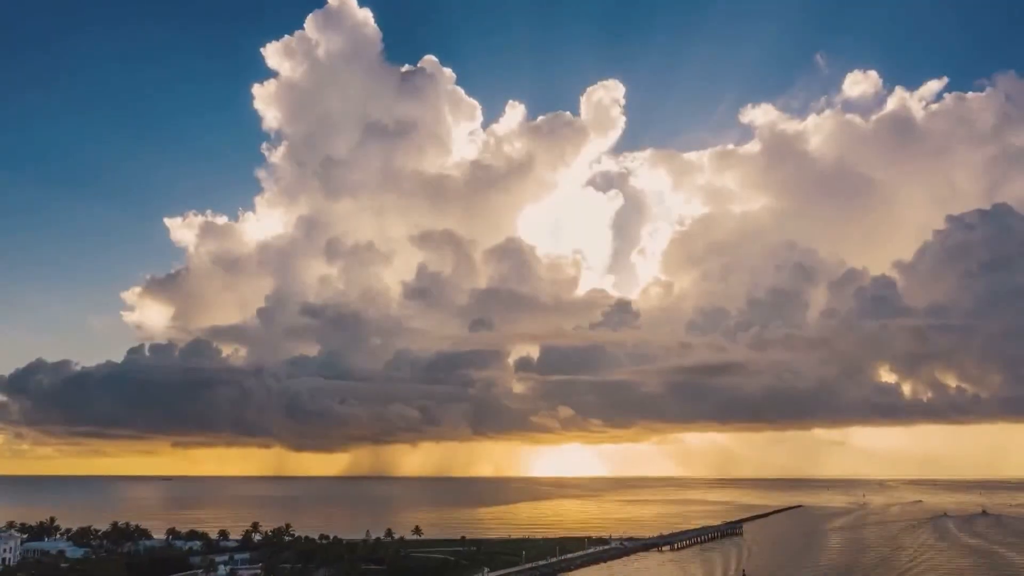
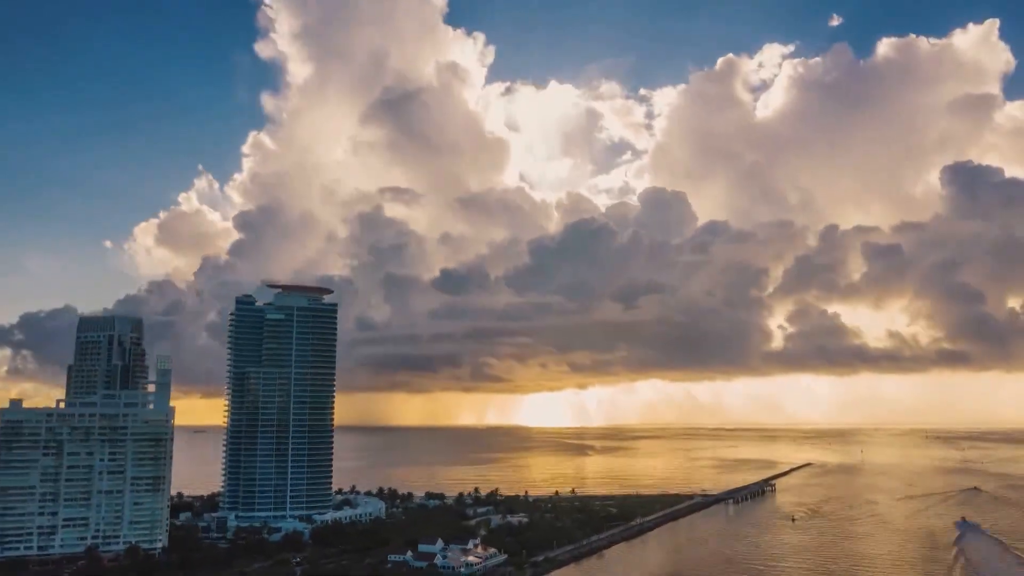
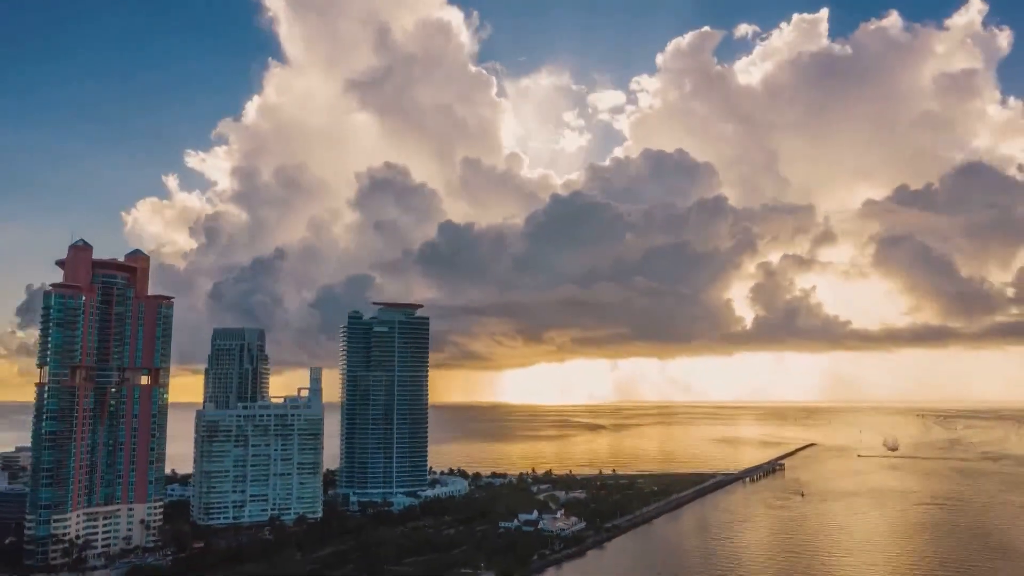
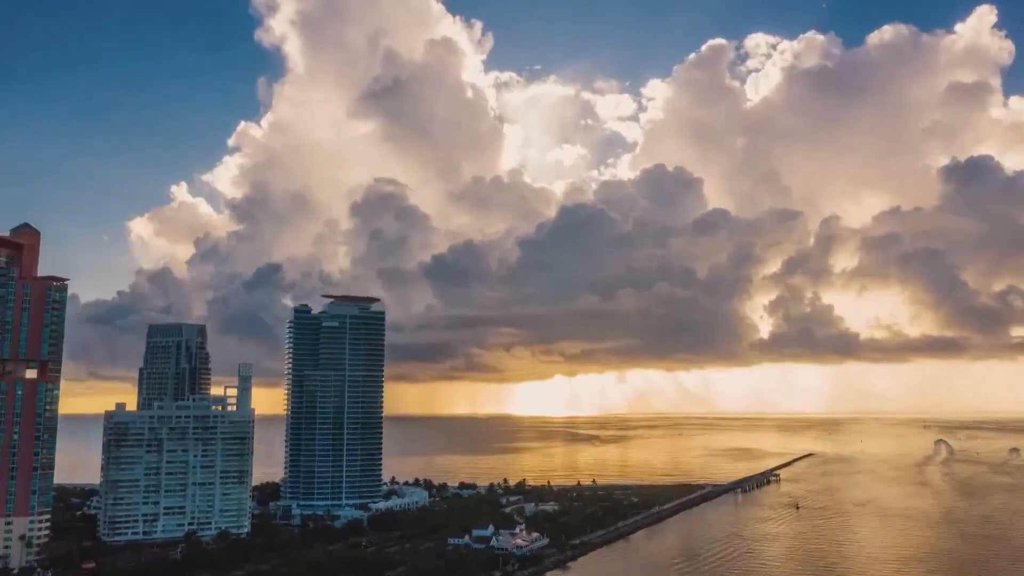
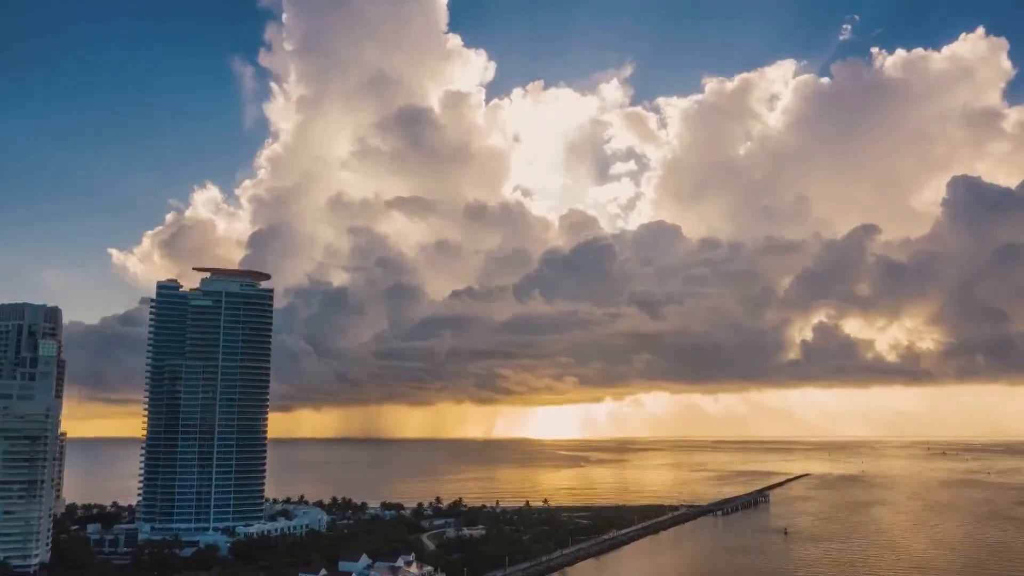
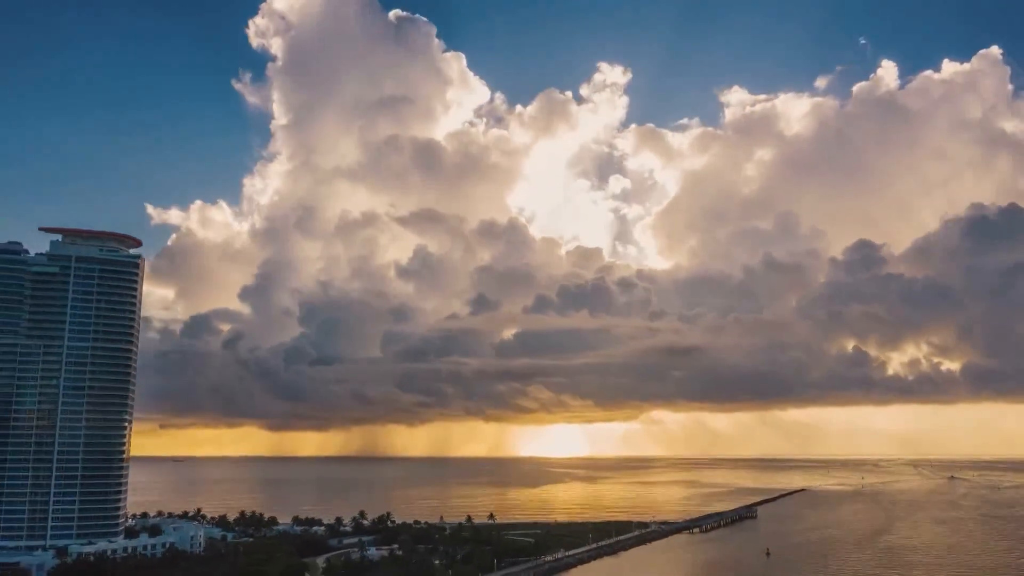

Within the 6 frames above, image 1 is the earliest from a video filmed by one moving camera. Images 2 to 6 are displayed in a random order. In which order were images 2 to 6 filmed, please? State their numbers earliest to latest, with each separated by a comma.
6, 5, 2, 4, 3
